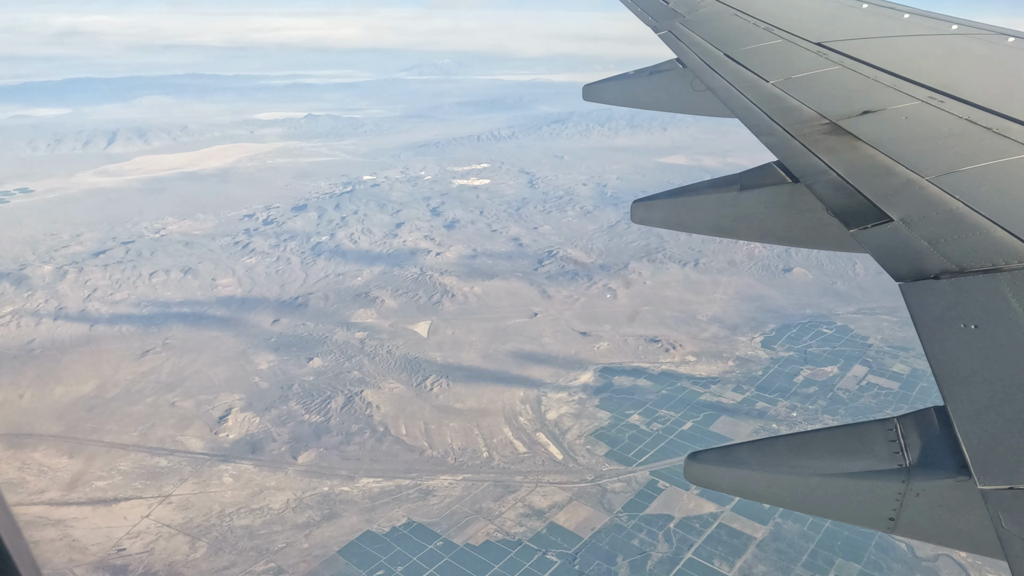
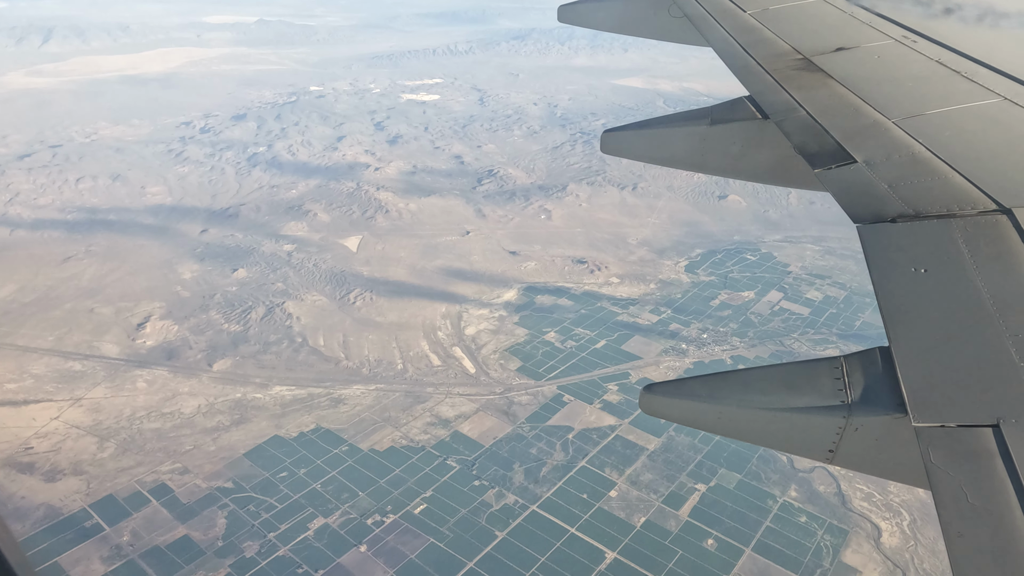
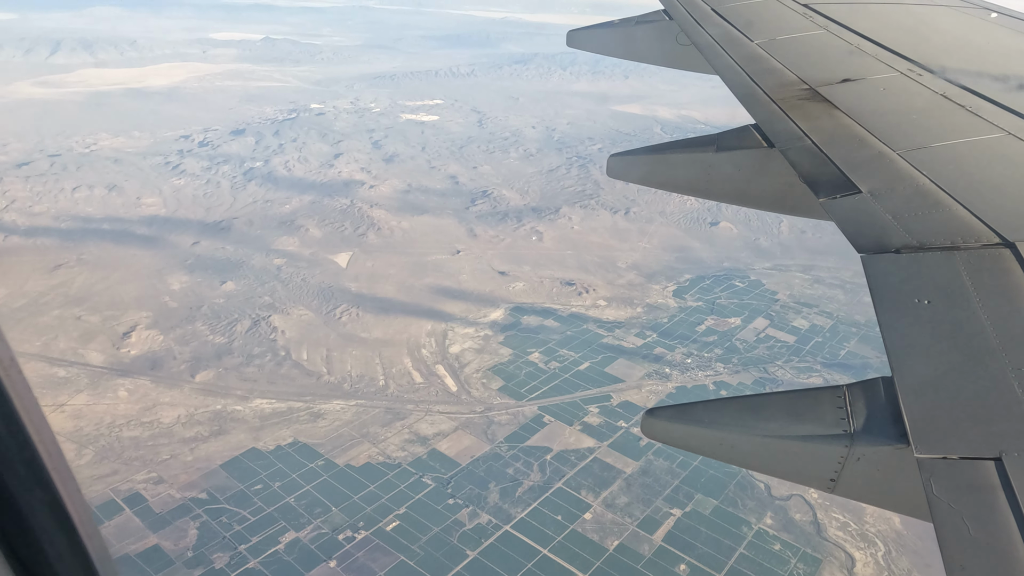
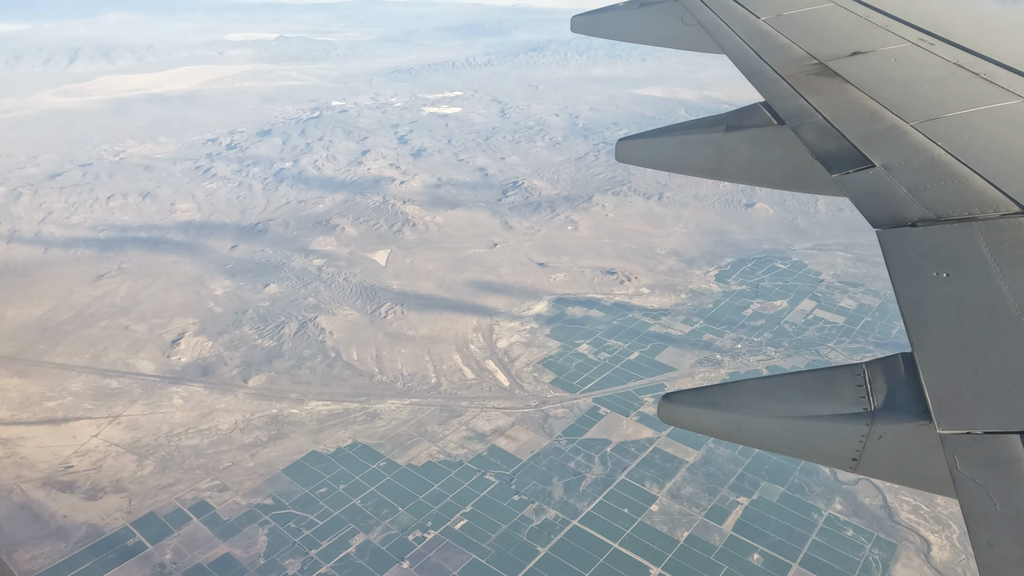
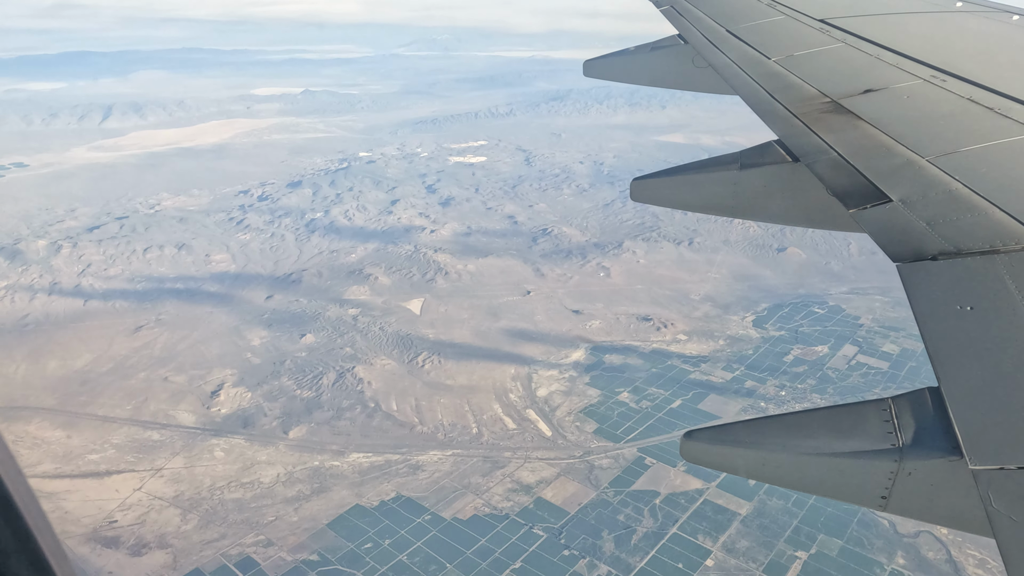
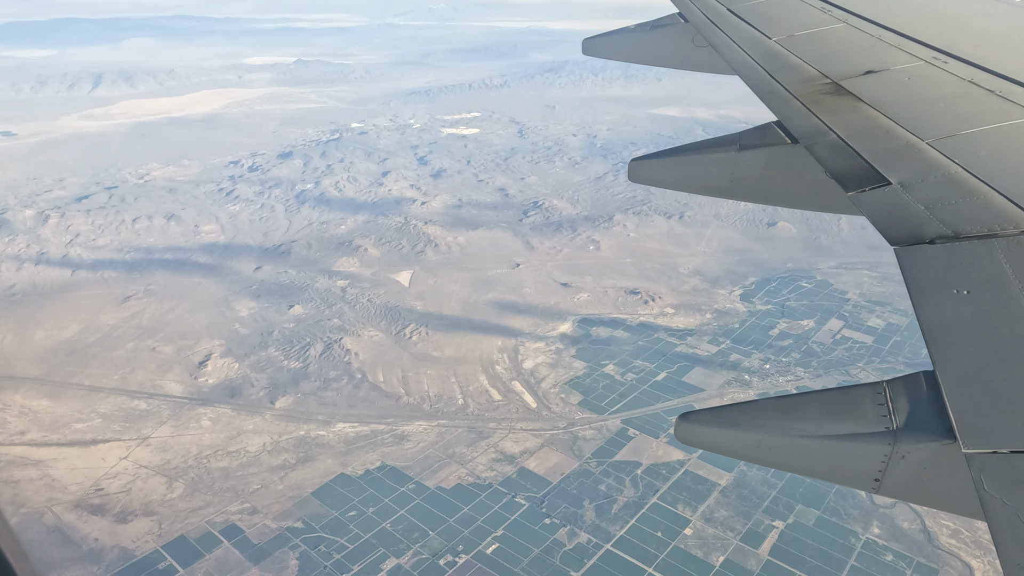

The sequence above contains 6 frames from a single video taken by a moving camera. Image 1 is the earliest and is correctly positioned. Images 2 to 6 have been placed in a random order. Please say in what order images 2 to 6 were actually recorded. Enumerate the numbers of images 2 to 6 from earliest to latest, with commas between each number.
5, 6, 4, 2, 3
